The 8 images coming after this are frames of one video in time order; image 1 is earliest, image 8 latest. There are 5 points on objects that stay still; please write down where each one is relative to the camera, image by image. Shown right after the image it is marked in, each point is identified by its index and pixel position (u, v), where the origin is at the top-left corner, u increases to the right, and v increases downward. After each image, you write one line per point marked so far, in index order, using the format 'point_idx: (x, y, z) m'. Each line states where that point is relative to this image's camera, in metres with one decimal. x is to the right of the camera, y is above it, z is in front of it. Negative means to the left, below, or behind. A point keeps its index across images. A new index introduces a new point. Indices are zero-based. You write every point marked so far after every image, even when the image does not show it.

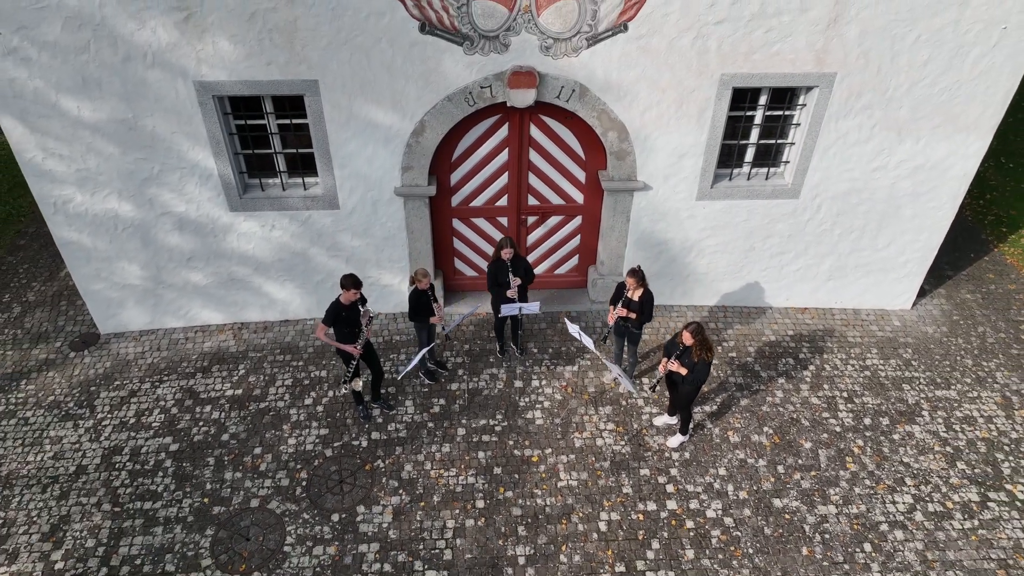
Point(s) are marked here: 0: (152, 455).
0: (-3.3, -1.6, +6.7) m
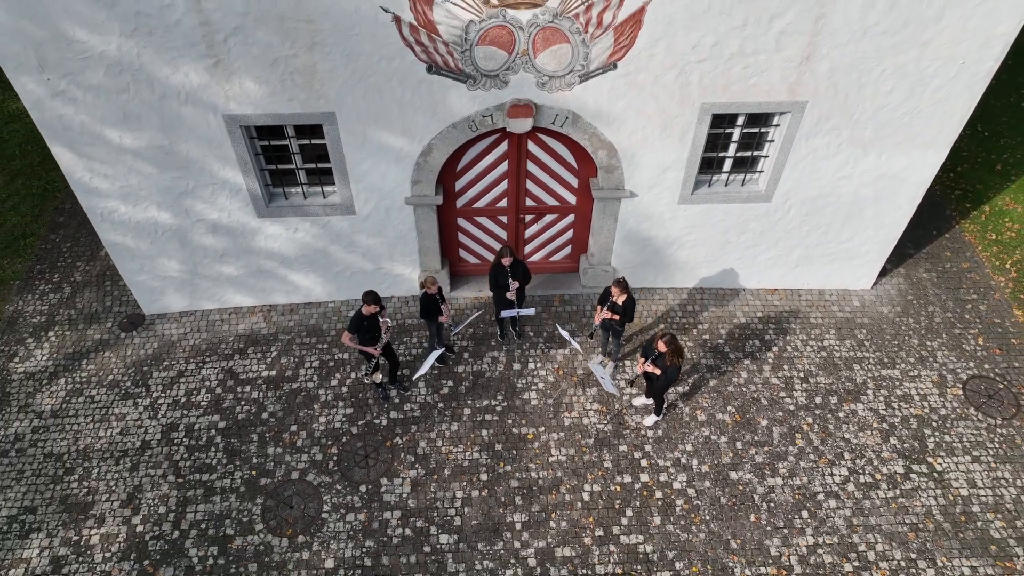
0: (-3.3, -1.6, +7.9) m
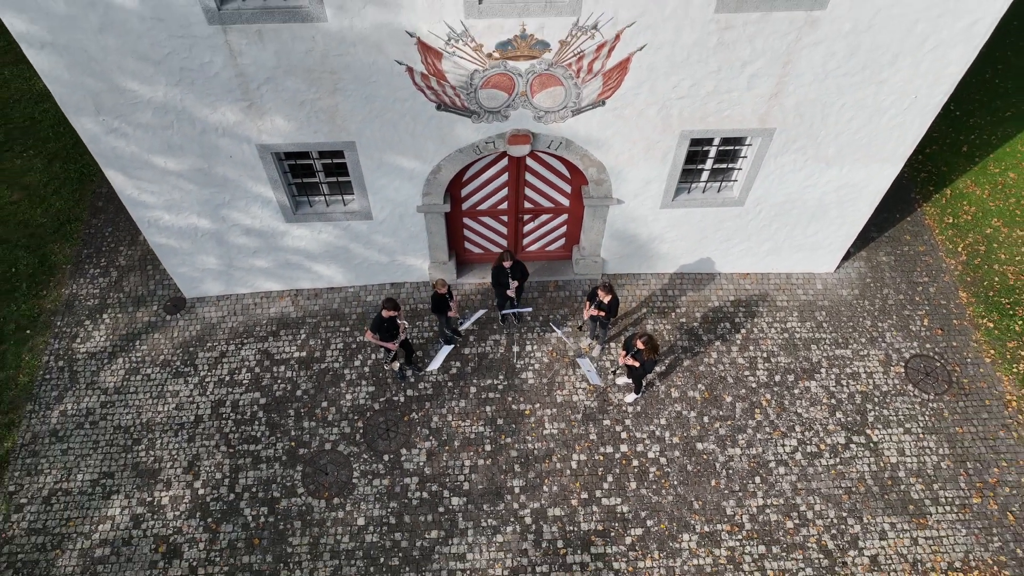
0: (-3.3, -1.5, +9.2) m
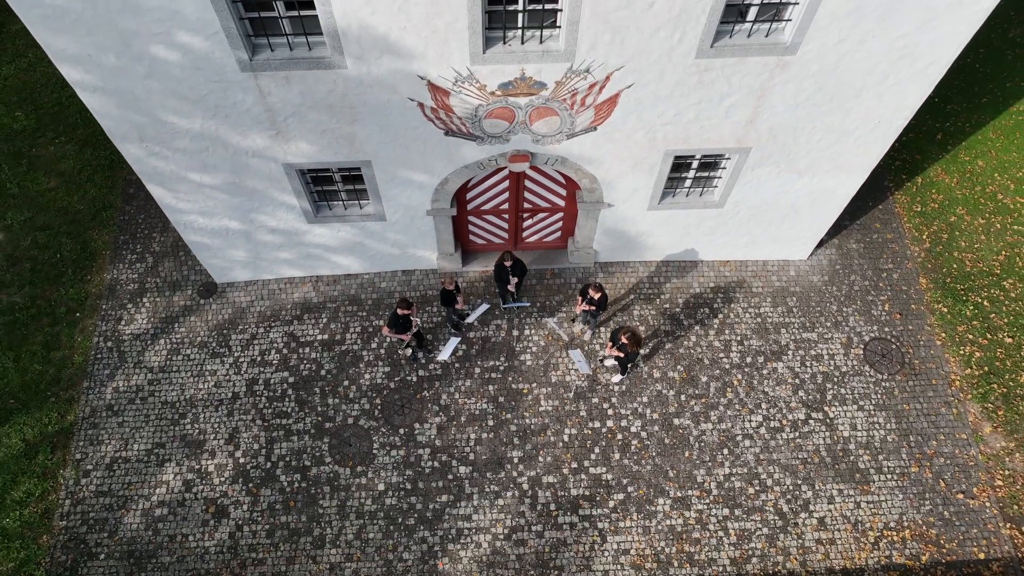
0: (-3.3, -1.4, +10.4) m
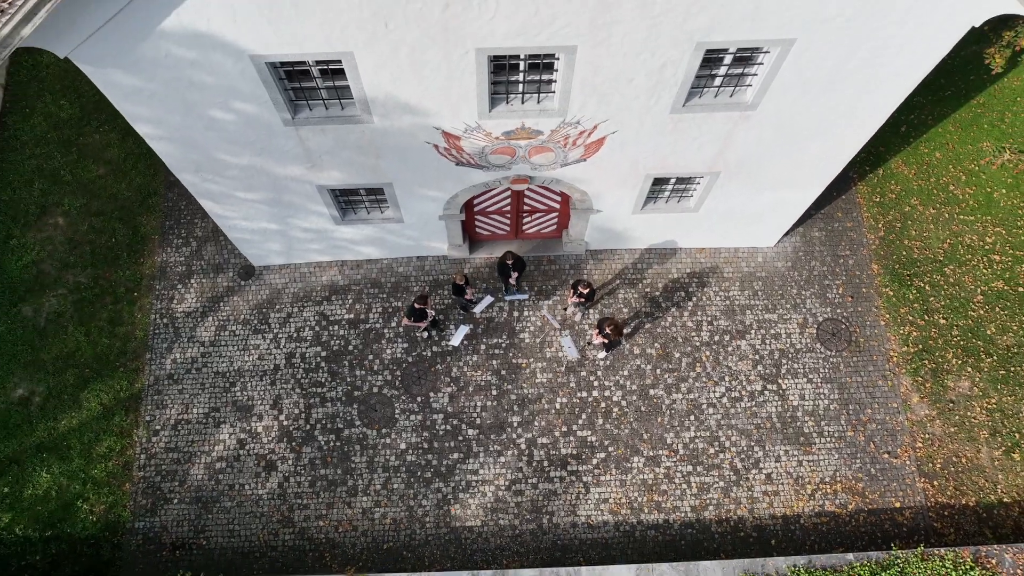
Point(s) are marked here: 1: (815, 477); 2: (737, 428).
0: (-3.3, -1.2, +12.2) m
1: (+4.8, -3.0, +11.6) m
2: (+3.7, -2.3, +11.8) m
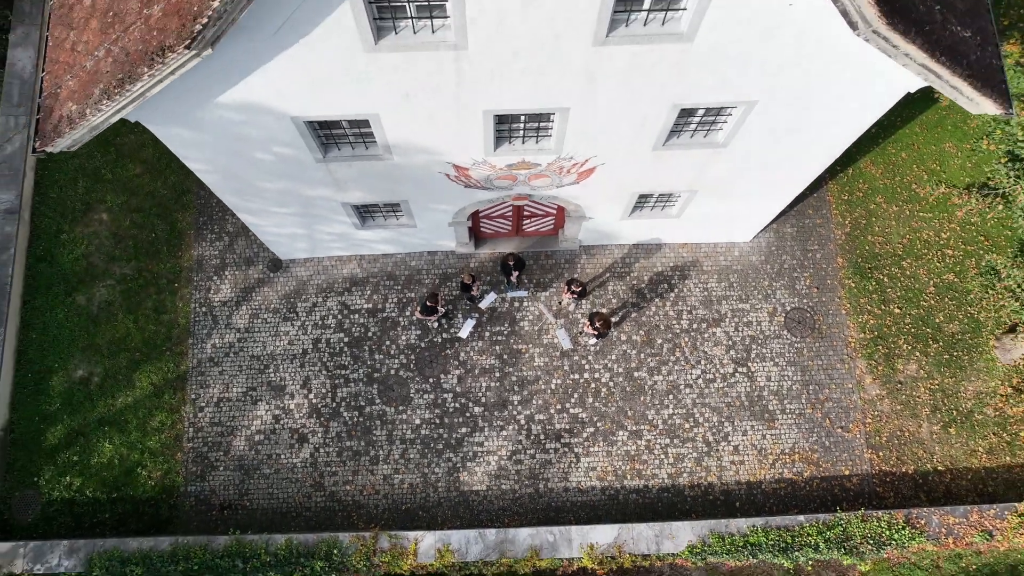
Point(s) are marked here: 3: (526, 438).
0: (-3.3, -1.0, +13.8) m
1: (+4.8, -2.9, +13.4) m
2: (+3.7, -2.2, +13.5) m
3: (+0.3, -2.7, +13.3) m
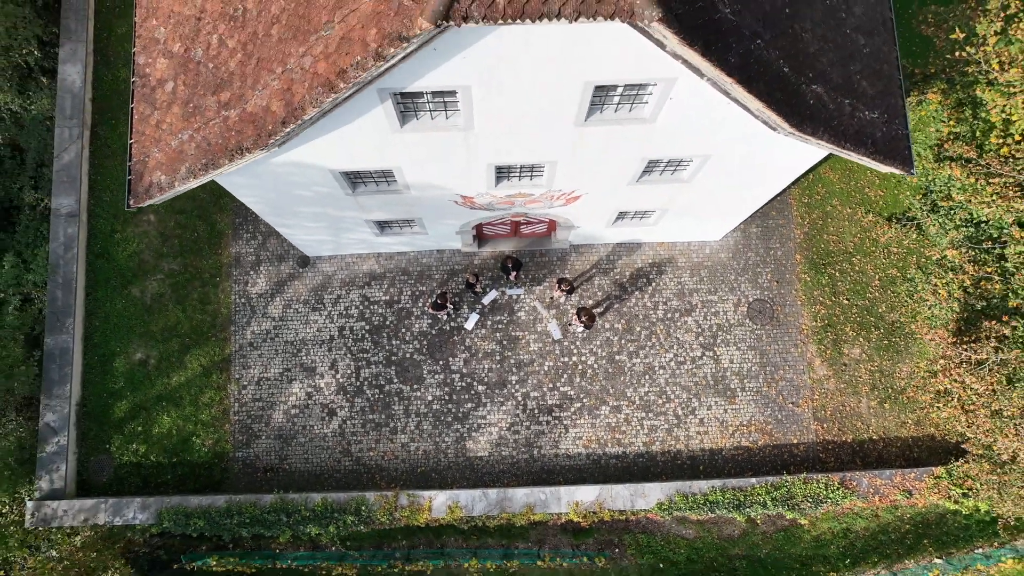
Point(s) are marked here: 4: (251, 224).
0: (-3.3, -0.9, +15.9) m
1: (+4.8, -2.8, +15.7) m
2: (+3.6, -2.1, +15.8) m
3: (+0.2, -2.7, +15.6) m
4: (-5.9, +1.4, +16.3) m
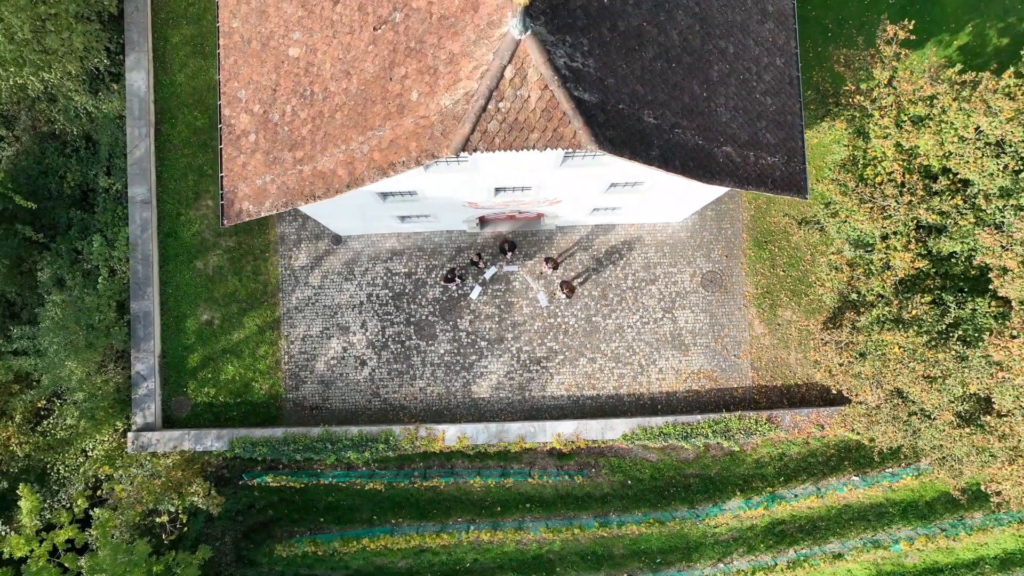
0: (-3.4, -0.2, +19.6) m
1: (+4.7, -2.2, +19.5) m
2: (+3.5, -1.4, +19.5) m
3: (+0.1, -2.0, +19.4) m
4: (-6.0, +2.2, +19.7) m
